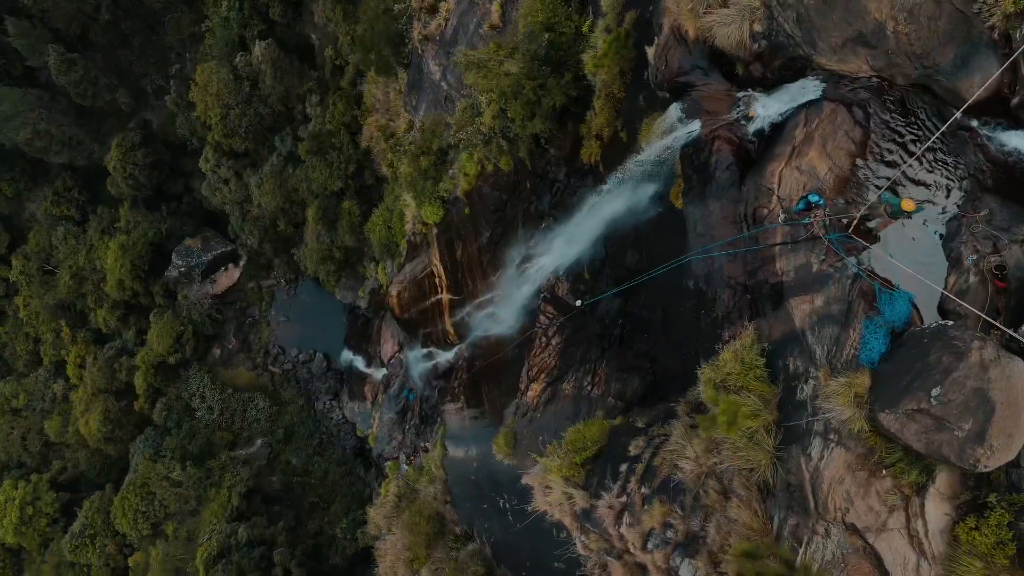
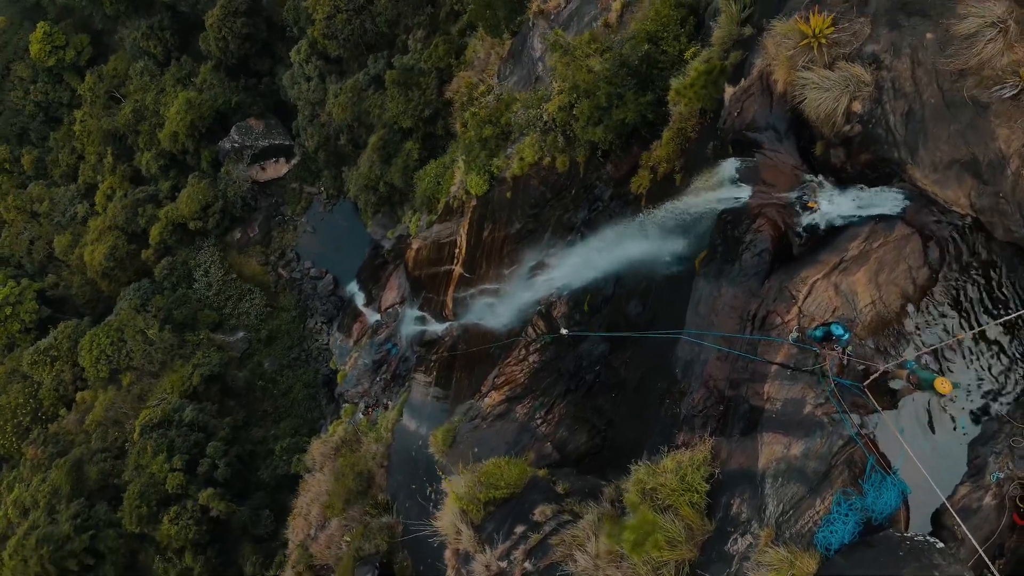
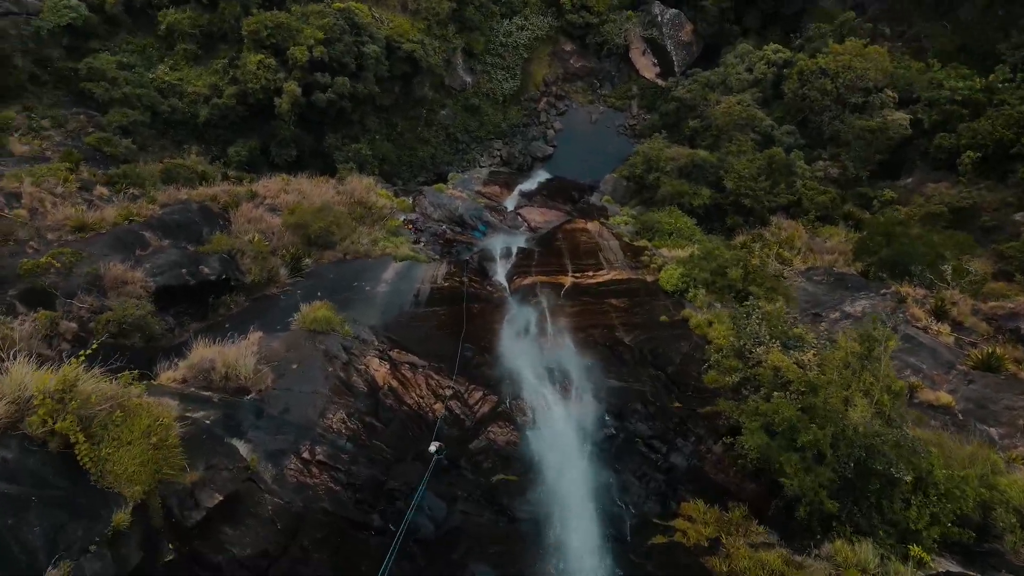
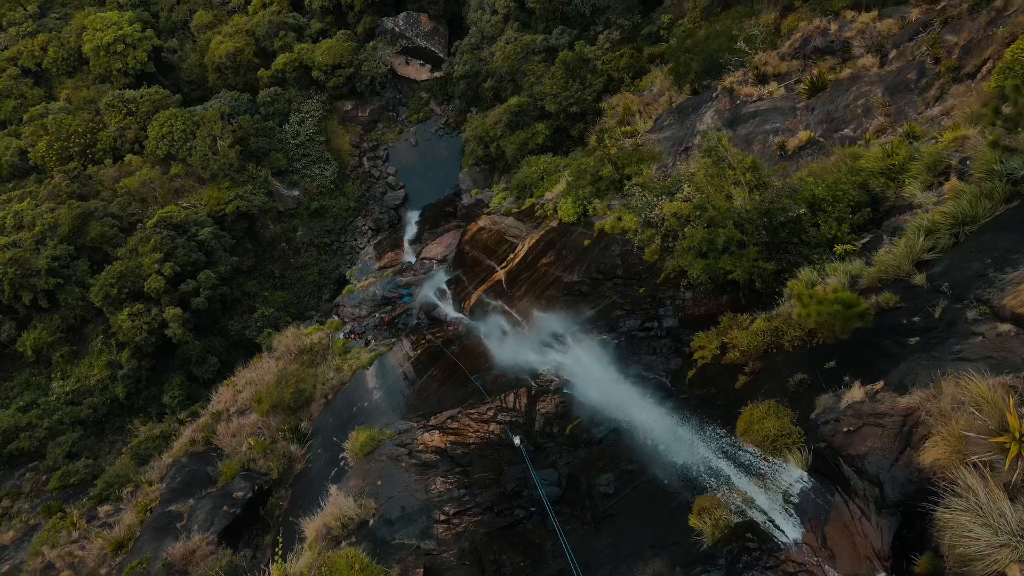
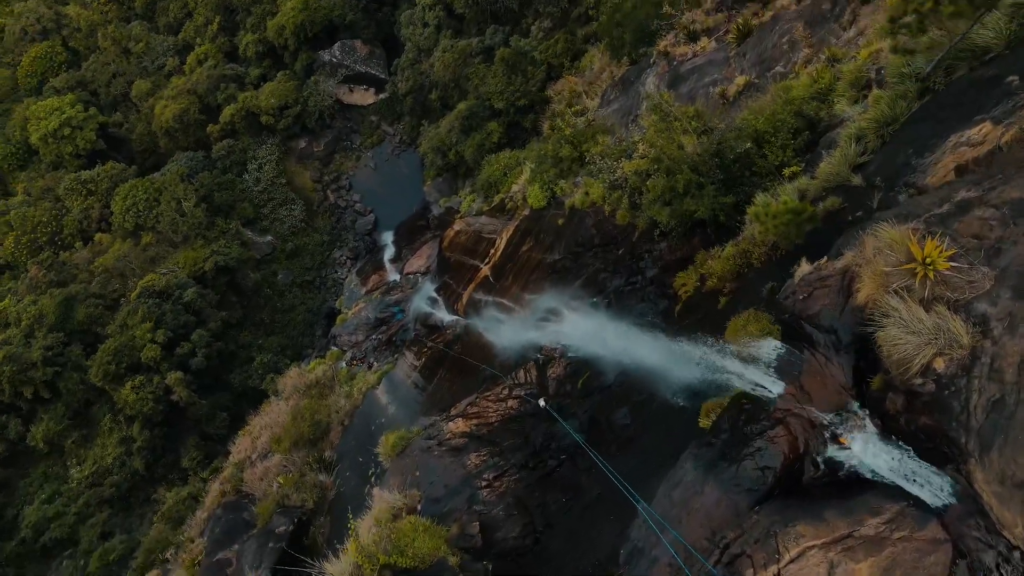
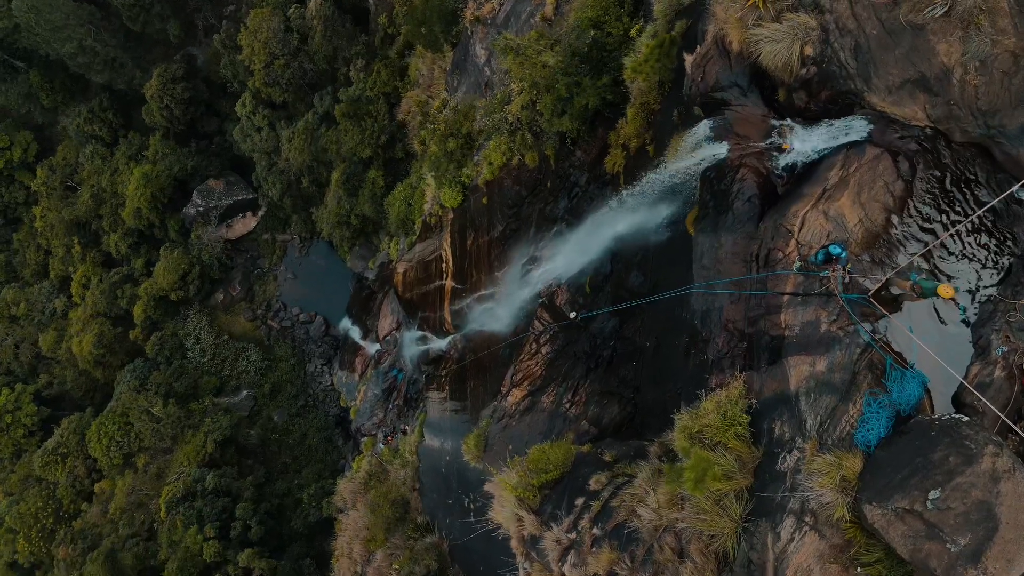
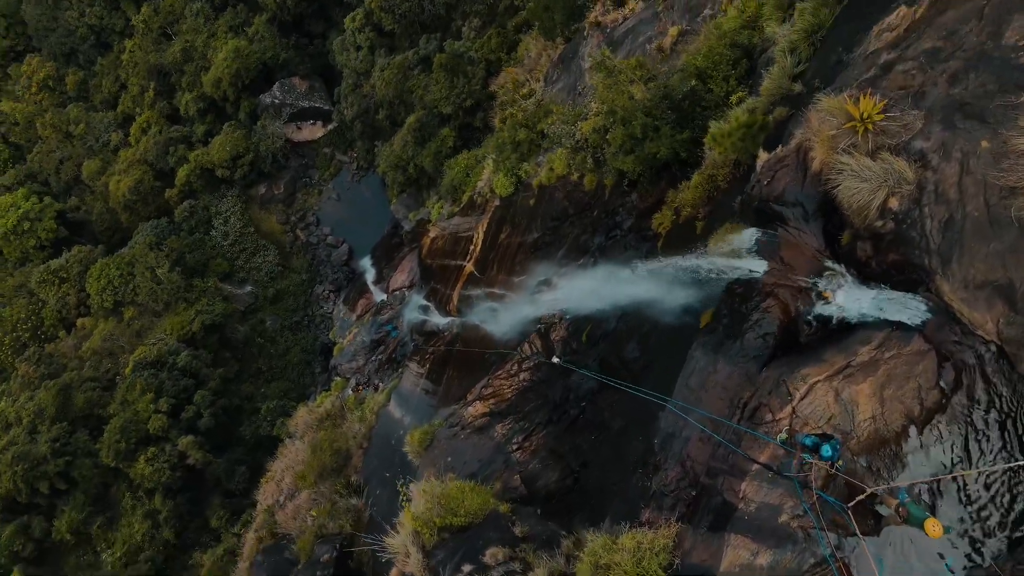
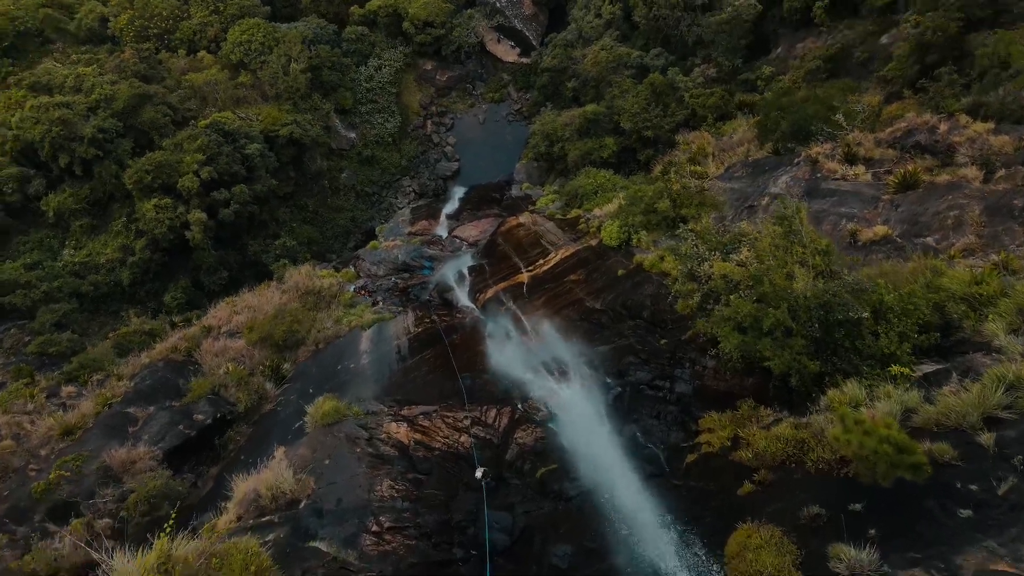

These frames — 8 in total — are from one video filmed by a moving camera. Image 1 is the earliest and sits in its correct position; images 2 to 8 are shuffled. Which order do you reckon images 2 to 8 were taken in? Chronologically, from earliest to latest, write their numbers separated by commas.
6, 2, 7, 5, 4, 8, 3
